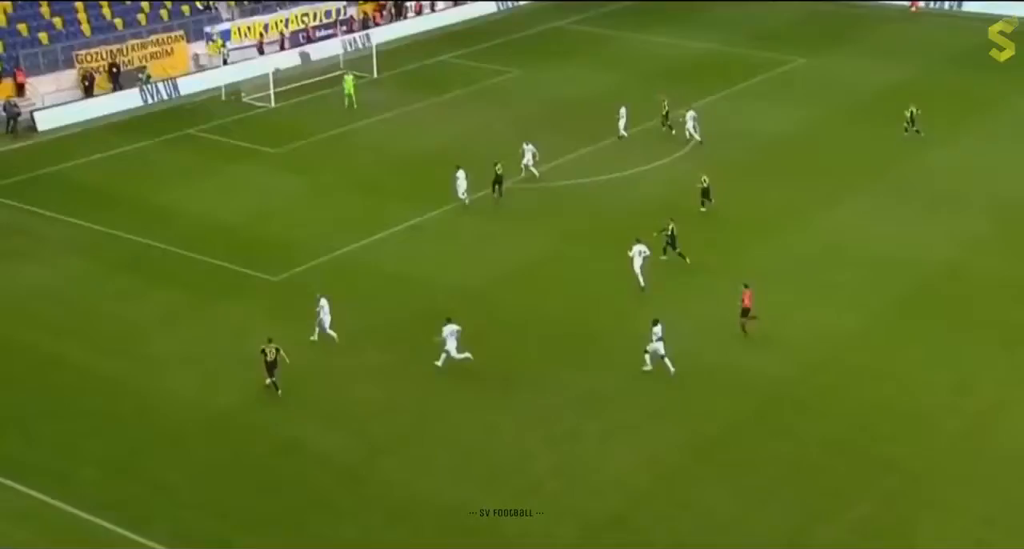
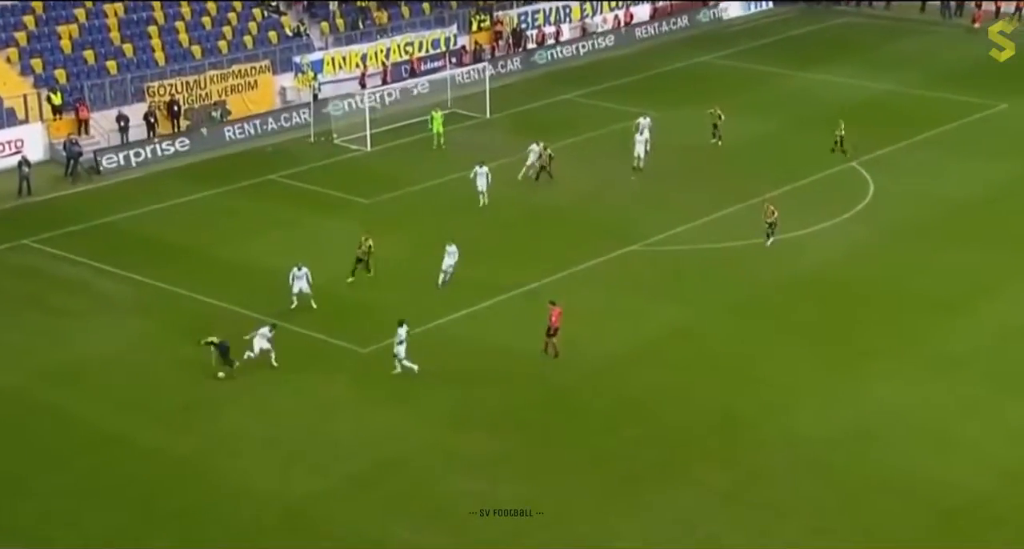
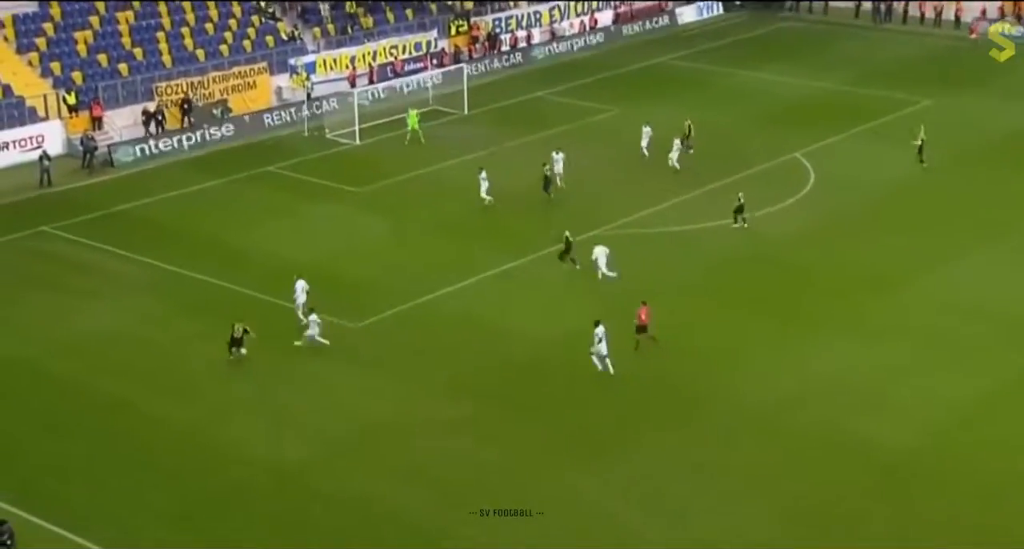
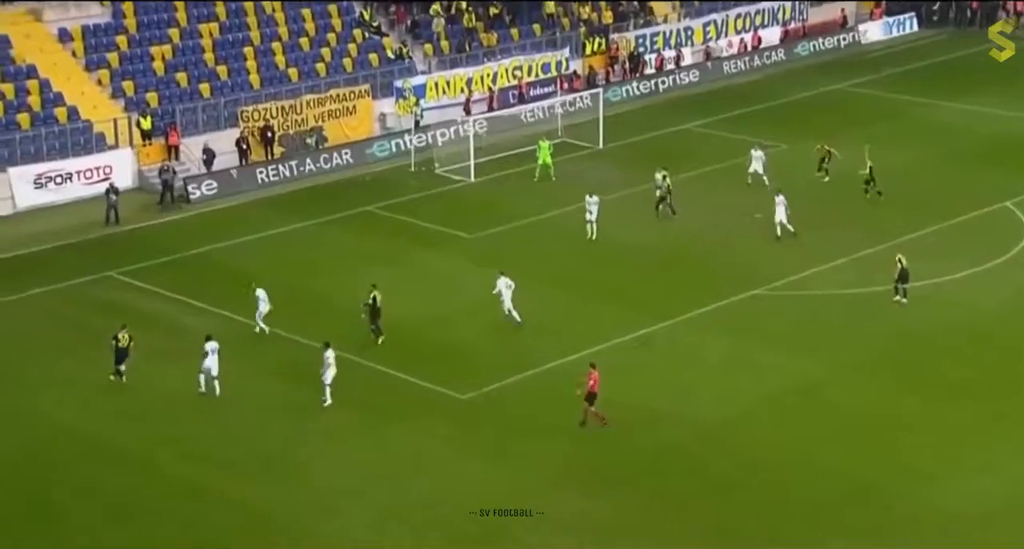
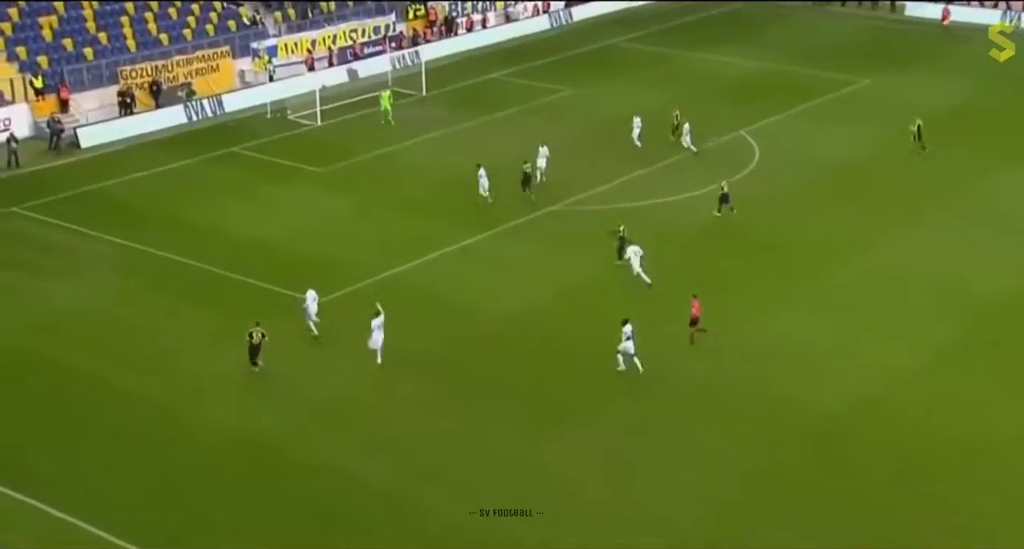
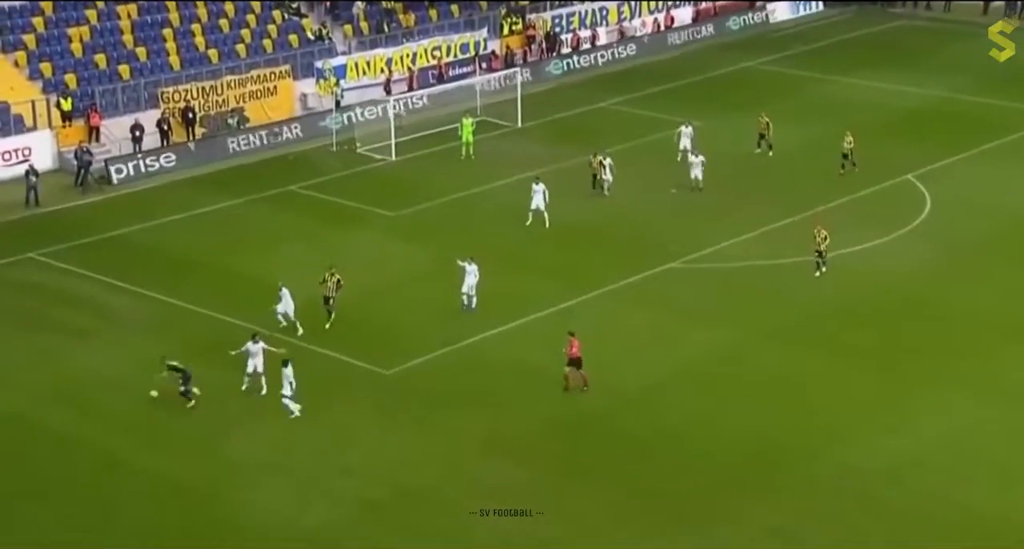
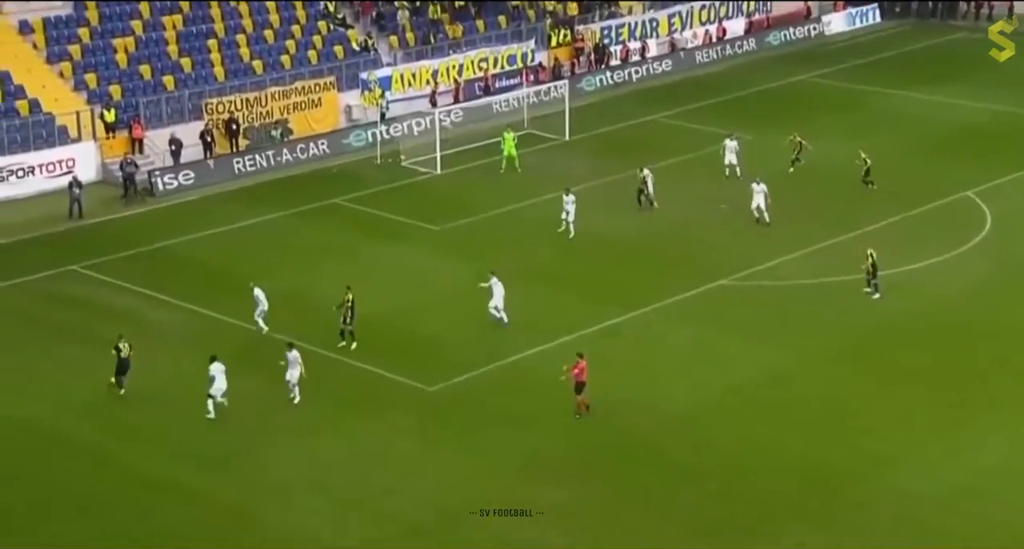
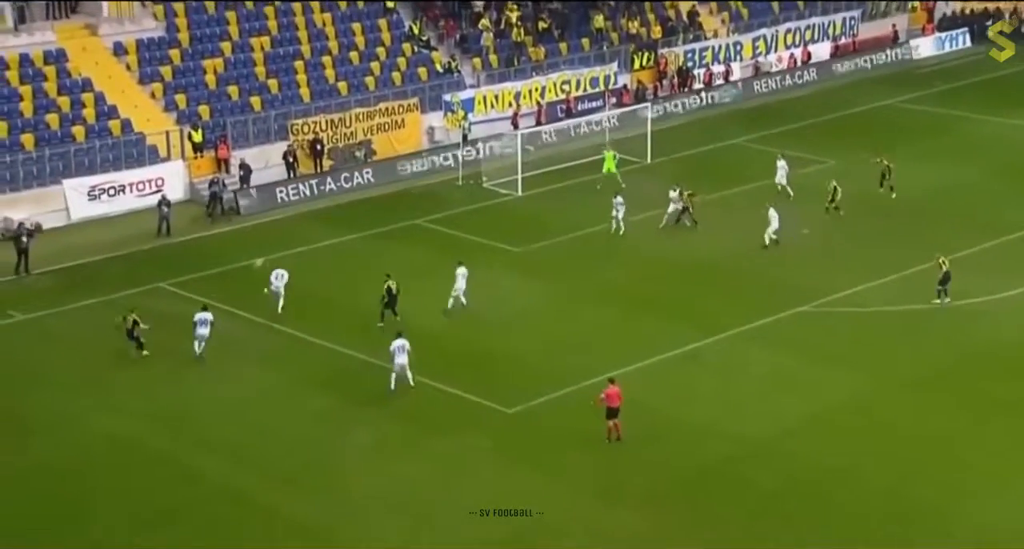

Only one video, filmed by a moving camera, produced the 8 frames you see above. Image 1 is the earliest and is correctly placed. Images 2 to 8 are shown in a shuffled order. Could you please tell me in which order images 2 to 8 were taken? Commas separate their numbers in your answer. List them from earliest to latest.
5, 3, 2, 6, 7, 4, 8
